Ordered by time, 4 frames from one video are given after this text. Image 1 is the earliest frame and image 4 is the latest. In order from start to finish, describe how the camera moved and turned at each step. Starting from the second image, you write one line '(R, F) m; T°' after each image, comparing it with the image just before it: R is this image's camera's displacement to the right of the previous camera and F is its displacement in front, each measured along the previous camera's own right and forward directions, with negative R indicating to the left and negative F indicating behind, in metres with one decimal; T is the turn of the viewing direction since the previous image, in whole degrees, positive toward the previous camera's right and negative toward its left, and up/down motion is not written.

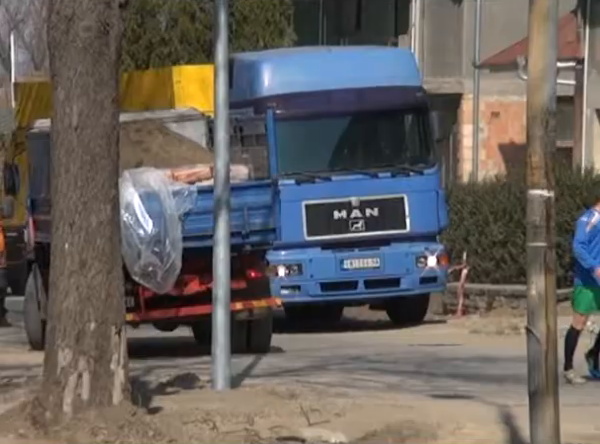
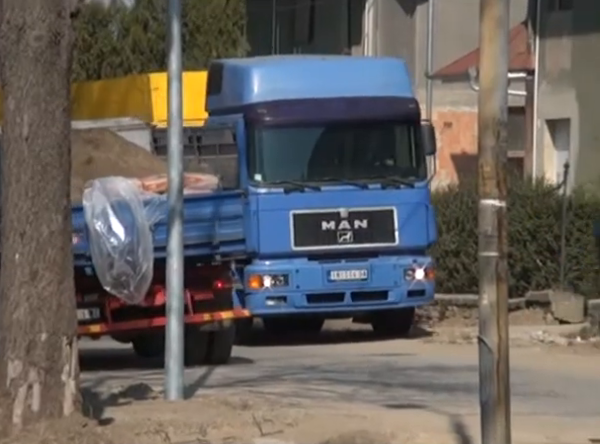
(0.0, 0.0) m; +2°
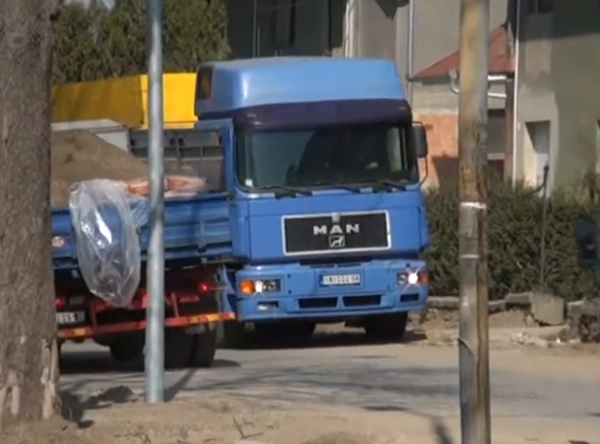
(0.0, 0.0) m; +1°
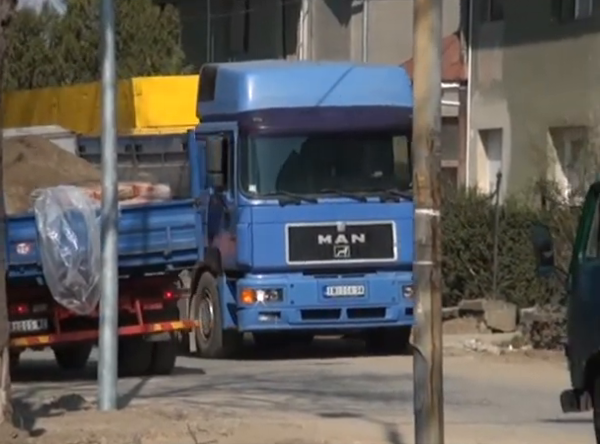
(0.0, 0.0) m; +2°
